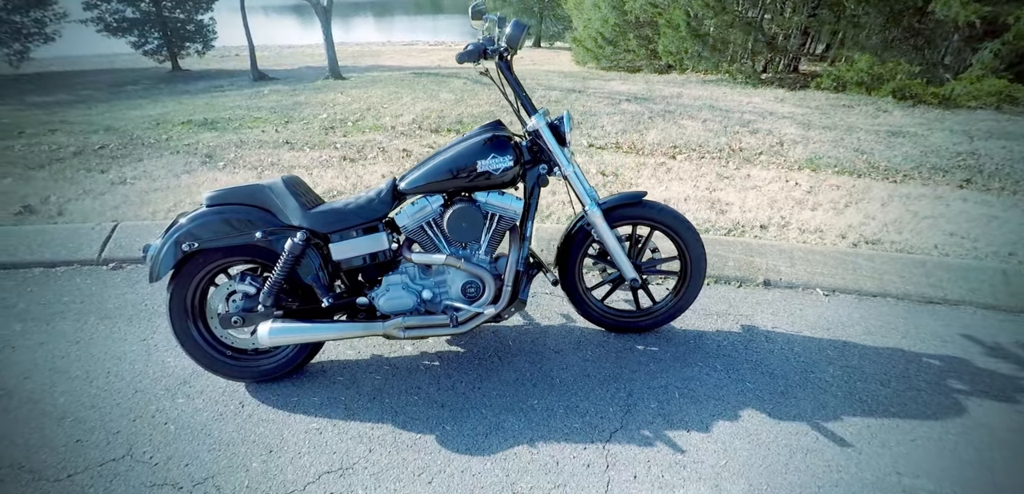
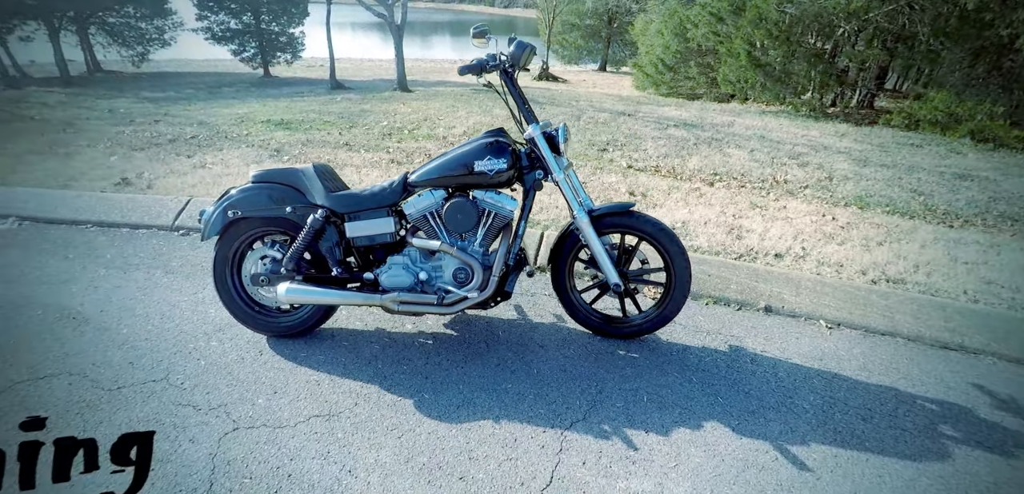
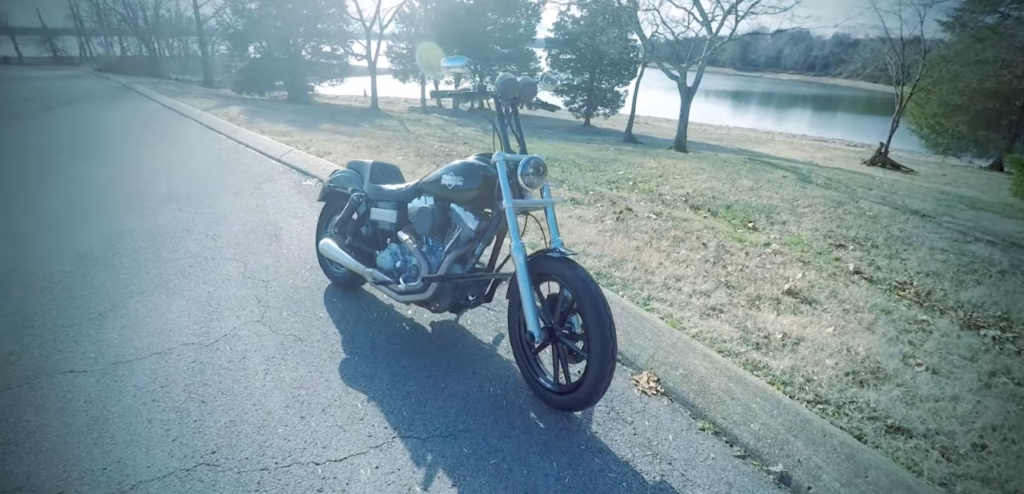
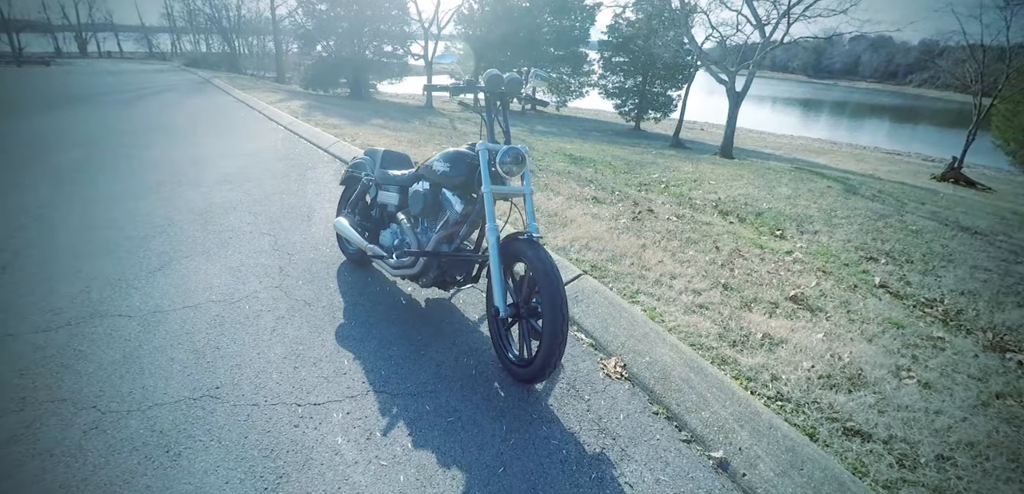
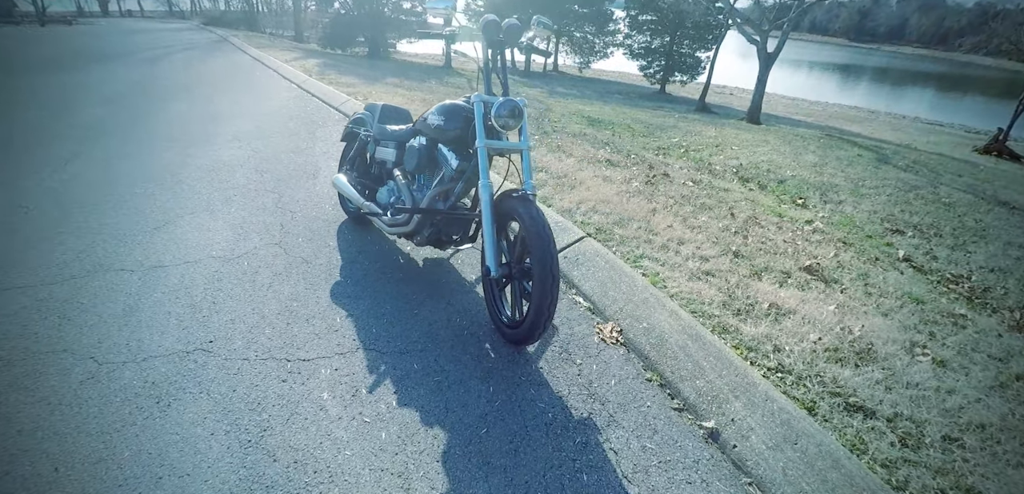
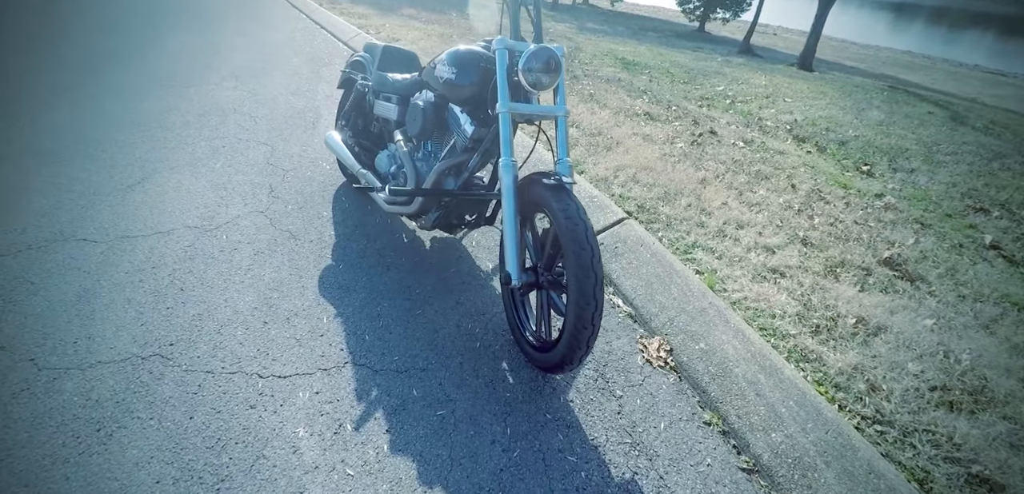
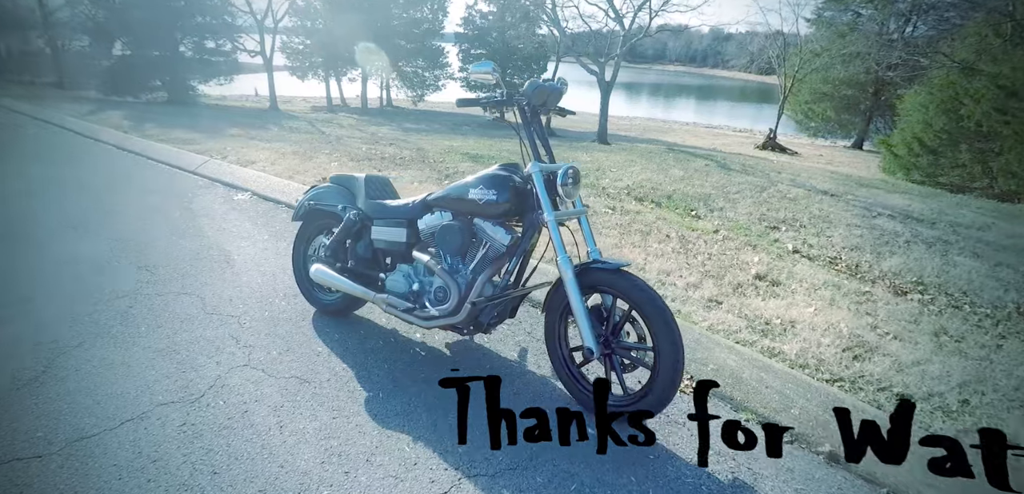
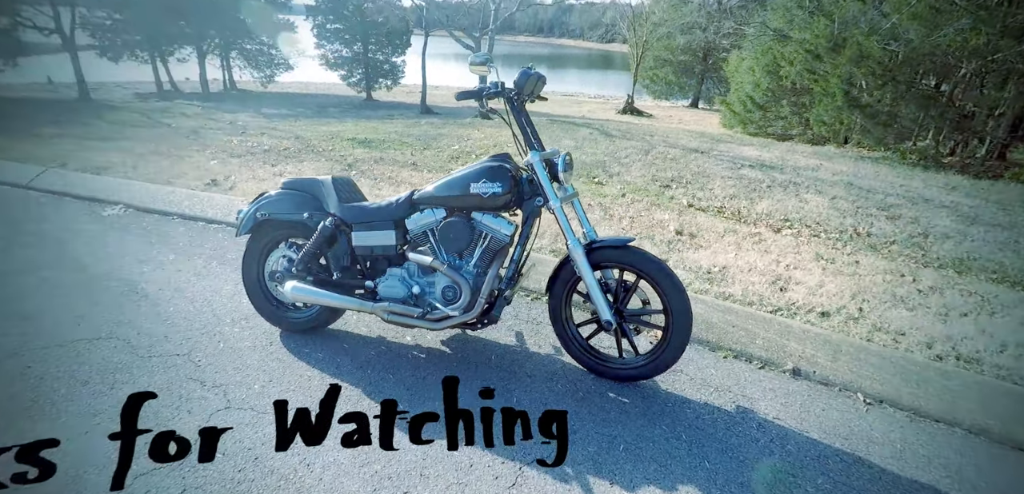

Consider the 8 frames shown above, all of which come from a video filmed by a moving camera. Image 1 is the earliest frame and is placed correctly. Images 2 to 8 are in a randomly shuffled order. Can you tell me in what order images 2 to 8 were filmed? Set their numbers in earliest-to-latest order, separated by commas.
2, 8, 7, 3, 4, 5, 6
